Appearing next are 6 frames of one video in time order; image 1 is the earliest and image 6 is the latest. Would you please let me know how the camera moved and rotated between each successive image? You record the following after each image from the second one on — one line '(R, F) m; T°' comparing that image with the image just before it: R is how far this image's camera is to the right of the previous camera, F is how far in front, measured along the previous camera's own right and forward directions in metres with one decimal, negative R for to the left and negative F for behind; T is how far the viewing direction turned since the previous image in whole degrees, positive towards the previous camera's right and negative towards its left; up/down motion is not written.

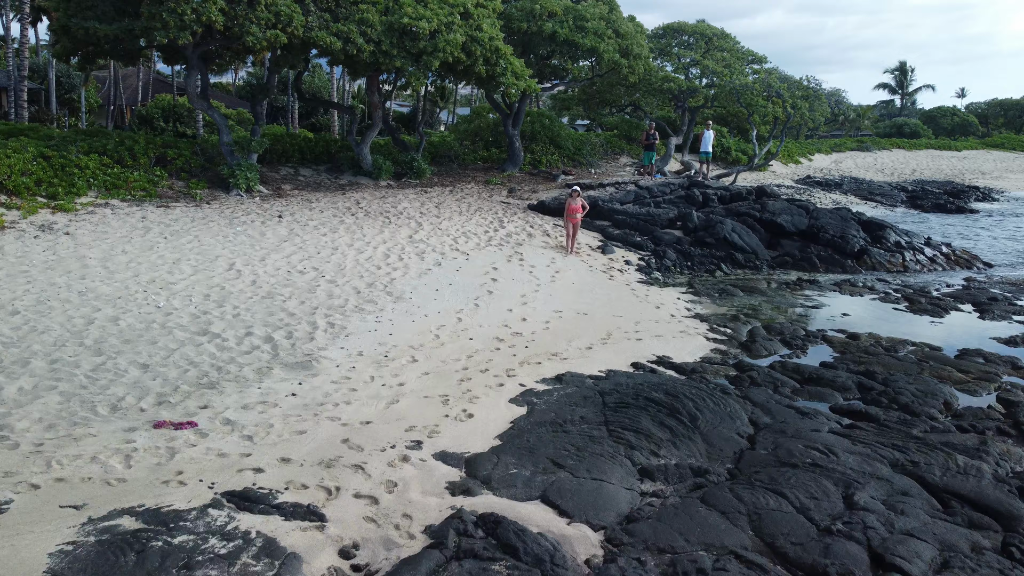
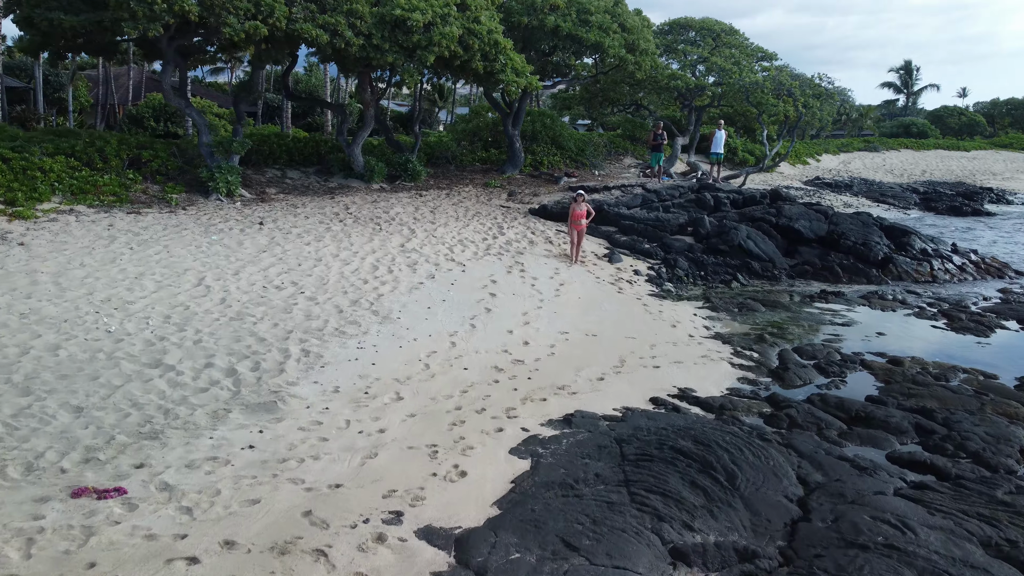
(0.0, +1.0) m; 0°
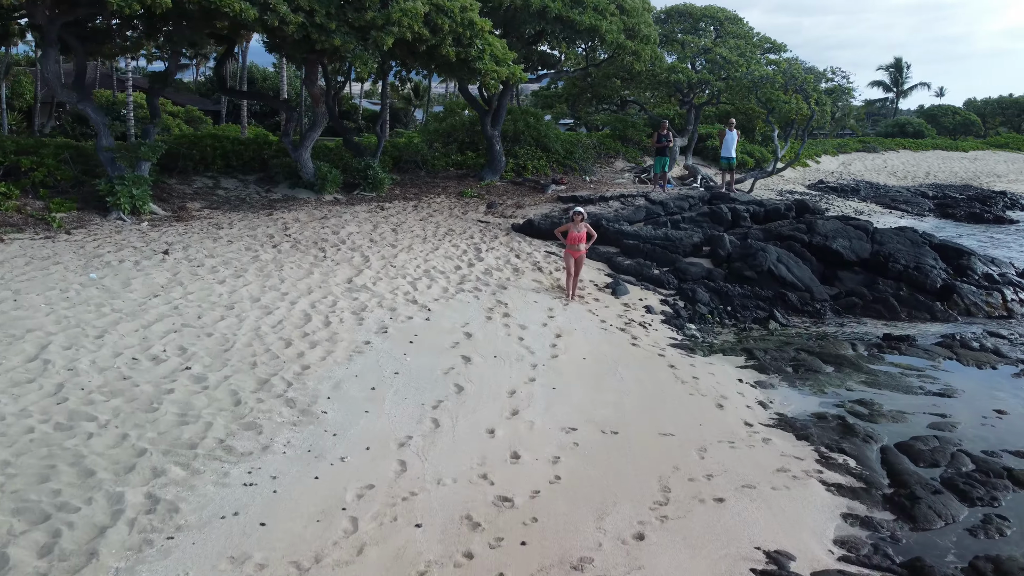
(0.0, +2.6) m; +1°
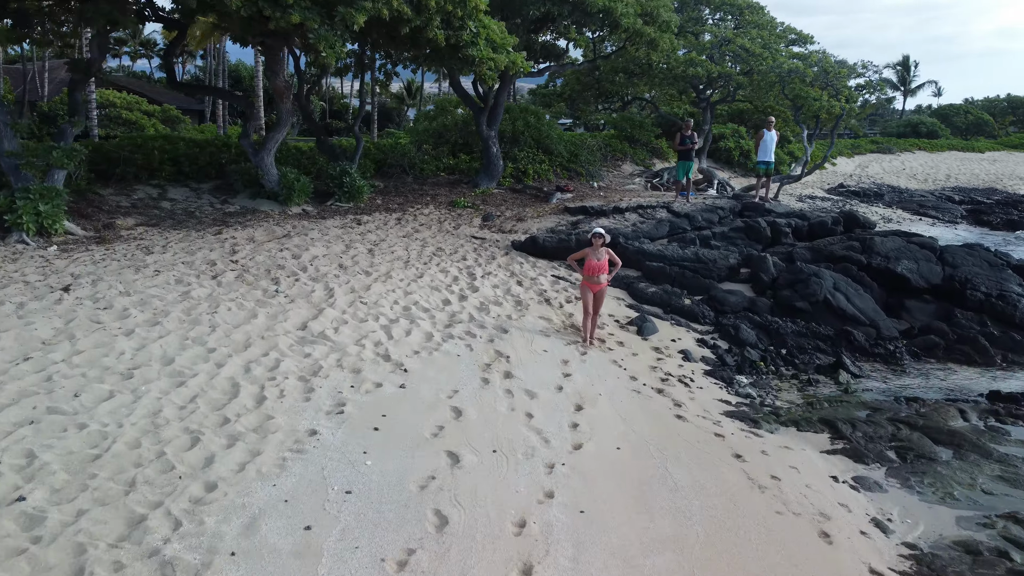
(-0.1, +2.1) m; 0°
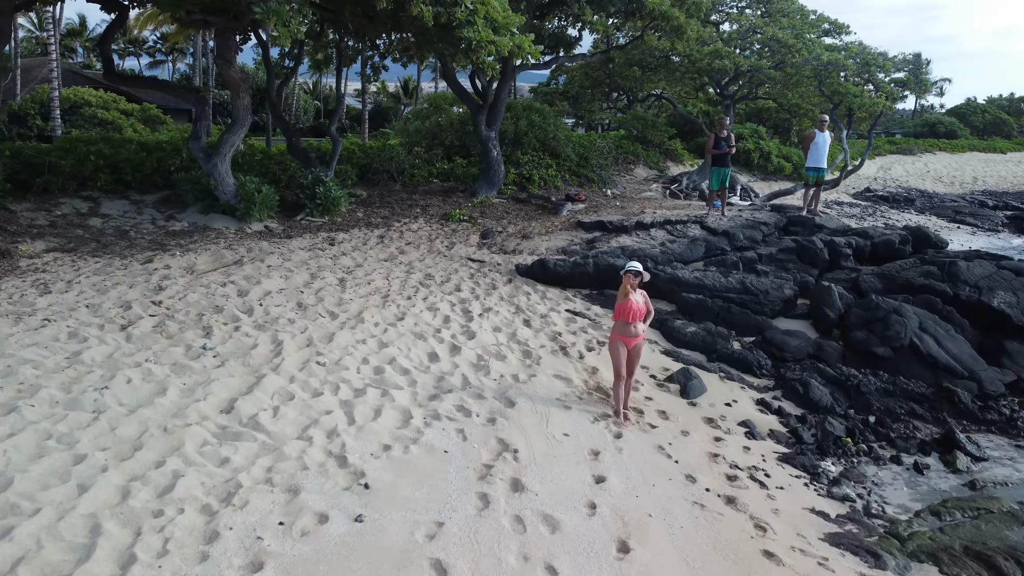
(-0.1, +2.0) m; 0°
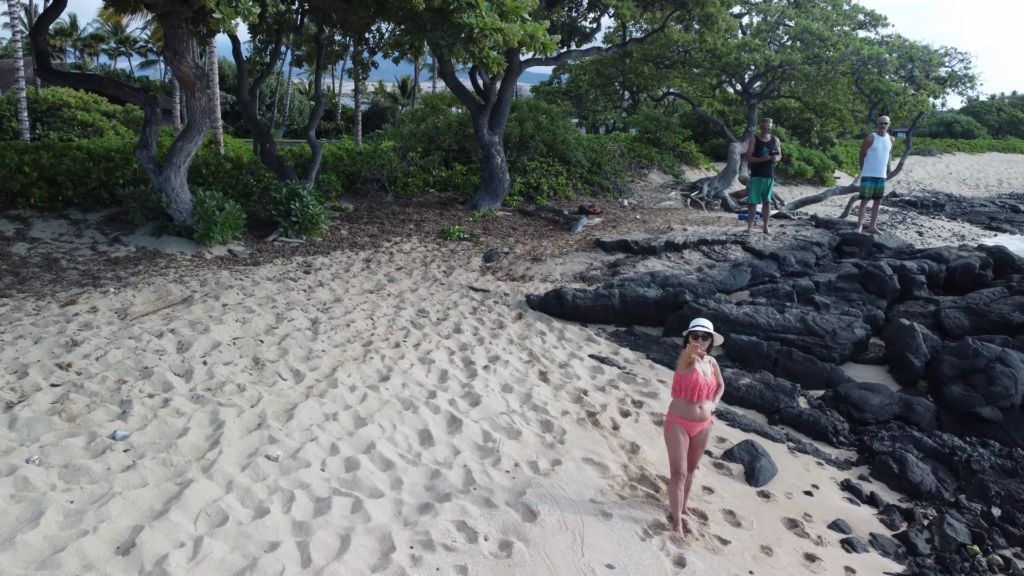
(-0.1, +1.5) m; 0°
